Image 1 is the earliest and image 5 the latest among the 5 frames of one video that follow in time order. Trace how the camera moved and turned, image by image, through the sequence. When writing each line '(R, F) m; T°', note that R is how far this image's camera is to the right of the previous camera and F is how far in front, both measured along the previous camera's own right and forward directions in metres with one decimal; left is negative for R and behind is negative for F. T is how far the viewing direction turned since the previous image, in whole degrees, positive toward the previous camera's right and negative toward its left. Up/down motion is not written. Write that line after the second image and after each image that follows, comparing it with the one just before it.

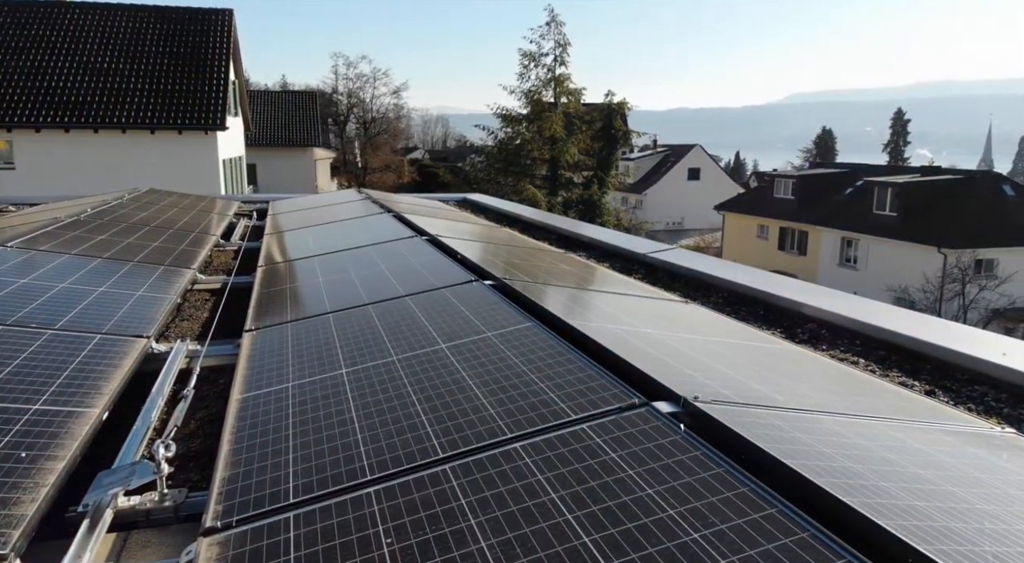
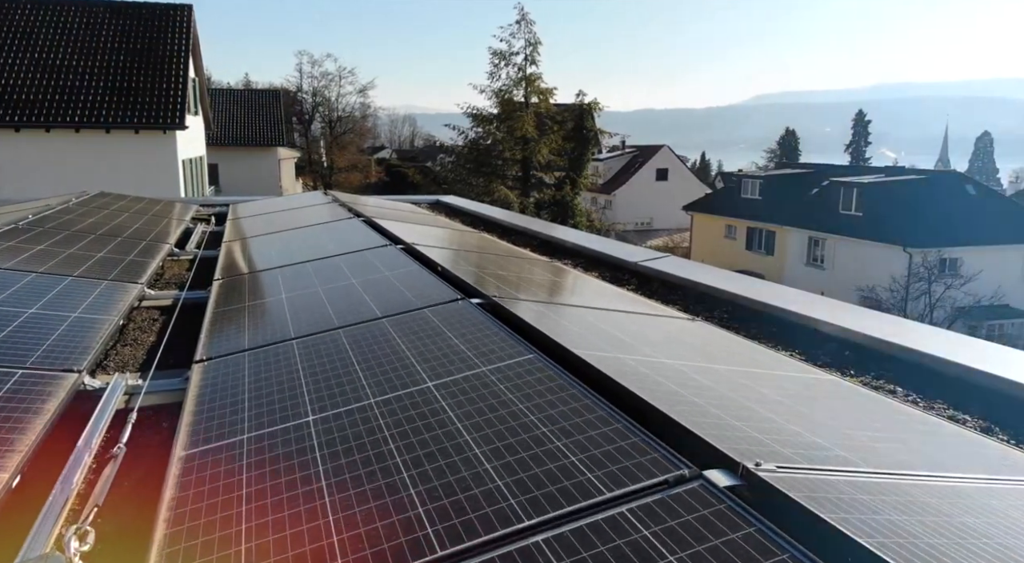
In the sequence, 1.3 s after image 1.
(-0.1, +0.5) m; +3°
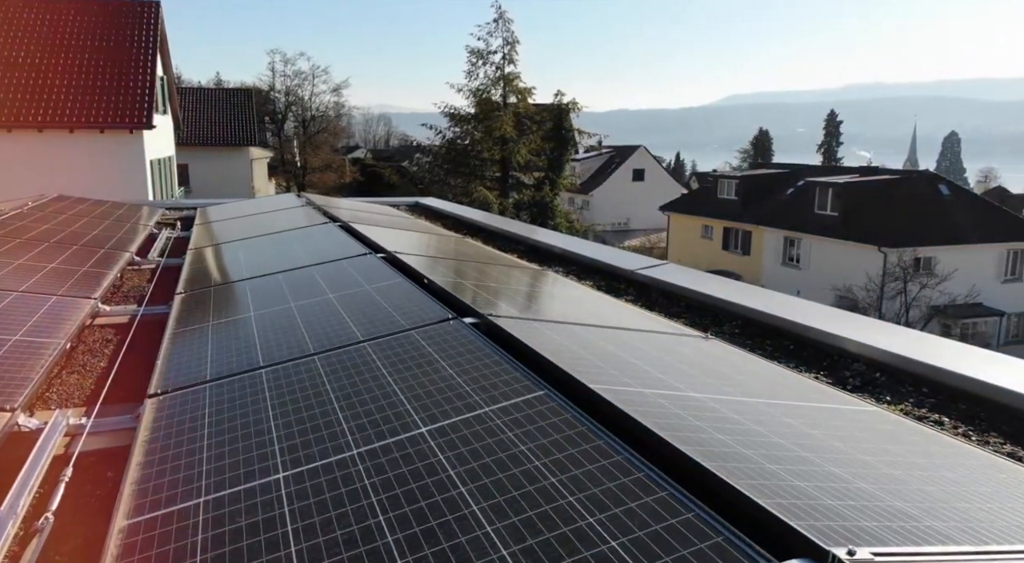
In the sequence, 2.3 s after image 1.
(-0.1, +0.4) m; +2°
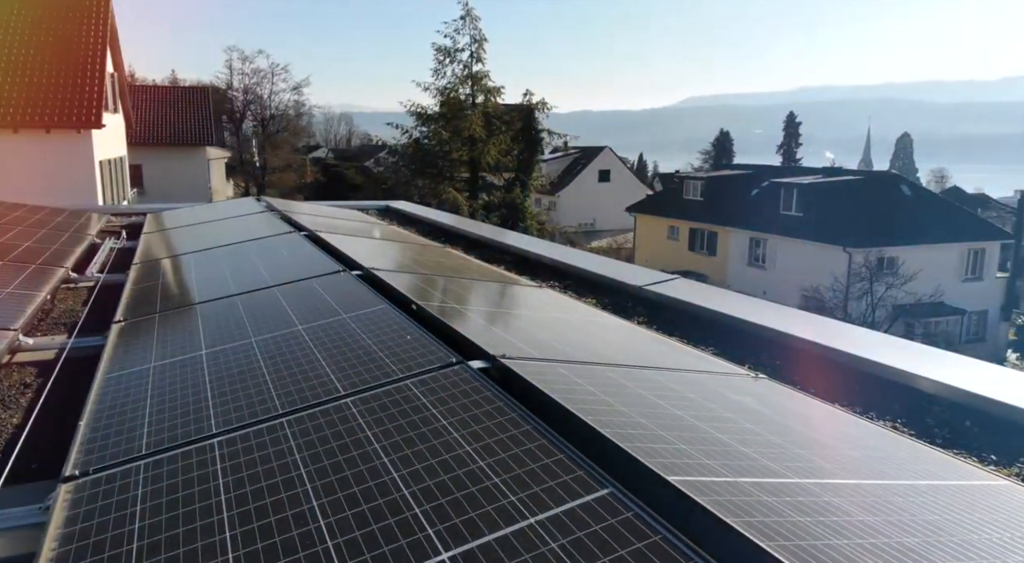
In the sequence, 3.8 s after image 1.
(-0.3, +0.7) m; +3°
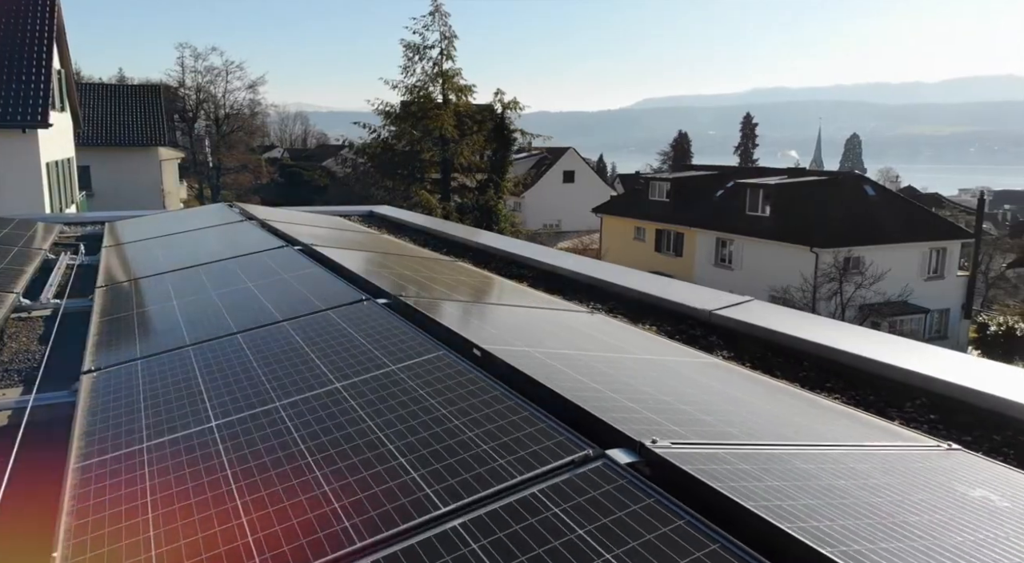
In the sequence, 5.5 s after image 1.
(-0.7, +0.9) m; +4°
